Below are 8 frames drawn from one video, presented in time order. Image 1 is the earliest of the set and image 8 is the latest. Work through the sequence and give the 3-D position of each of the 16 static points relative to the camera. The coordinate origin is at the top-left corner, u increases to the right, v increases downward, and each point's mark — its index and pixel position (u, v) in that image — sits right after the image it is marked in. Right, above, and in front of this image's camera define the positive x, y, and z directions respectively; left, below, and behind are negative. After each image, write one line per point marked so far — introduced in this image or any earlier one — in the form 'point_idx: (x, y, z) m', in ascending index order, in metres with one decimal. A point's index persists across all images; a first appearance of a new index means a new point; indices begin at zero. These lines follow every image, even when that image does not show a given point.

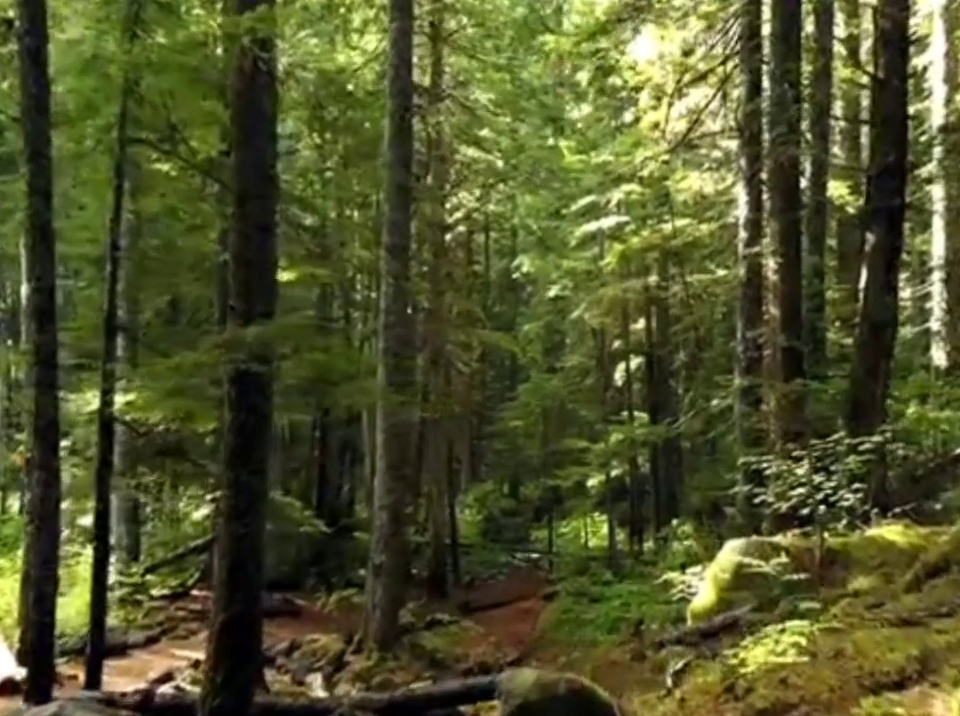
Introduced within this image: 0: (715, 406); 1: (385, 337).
0: (+3.1, -0.6, +17.1) m
1: (-1.4, +0.3, +18.8) m
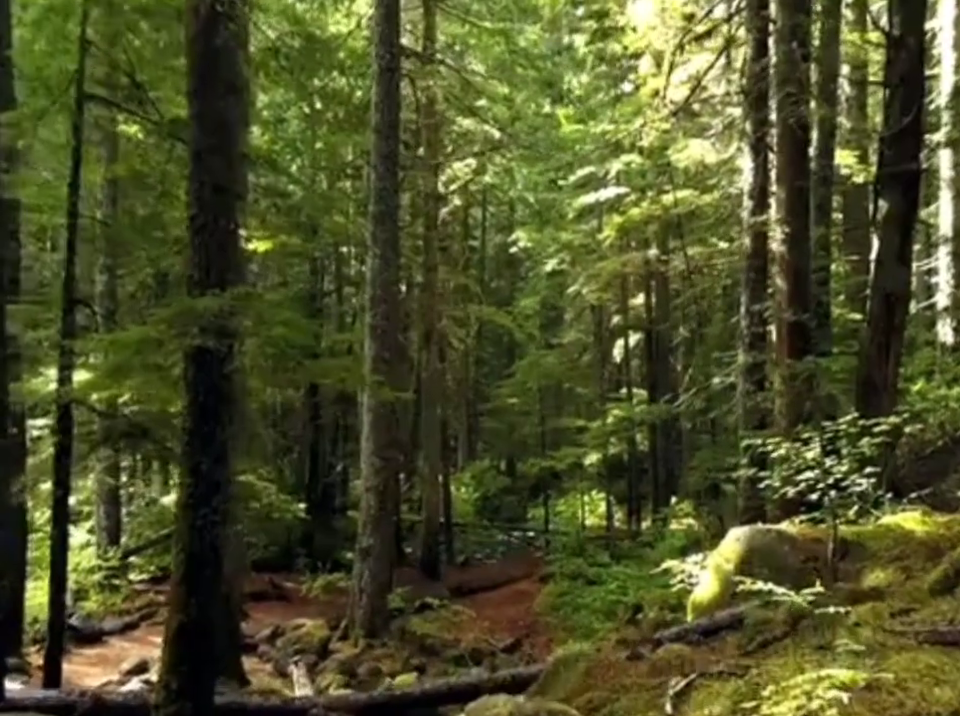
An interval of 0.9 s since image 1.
0: (+3.0, -0.3, +16.3) m
1: (-1.6, +0.6, +18.0) m
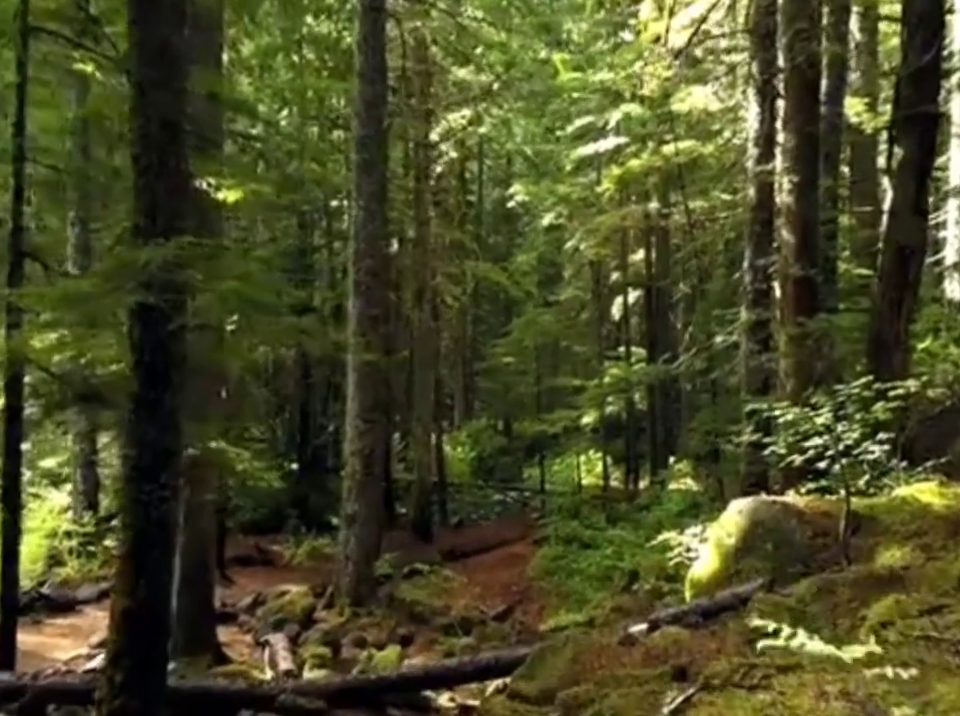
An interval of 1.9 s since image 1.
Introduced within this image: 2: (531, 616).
0: (+2.8, +0.2, +15.5) m
1: (-1.7, +1.2, +17.1) m
2: (+0.7, -3.7, +18.8) m
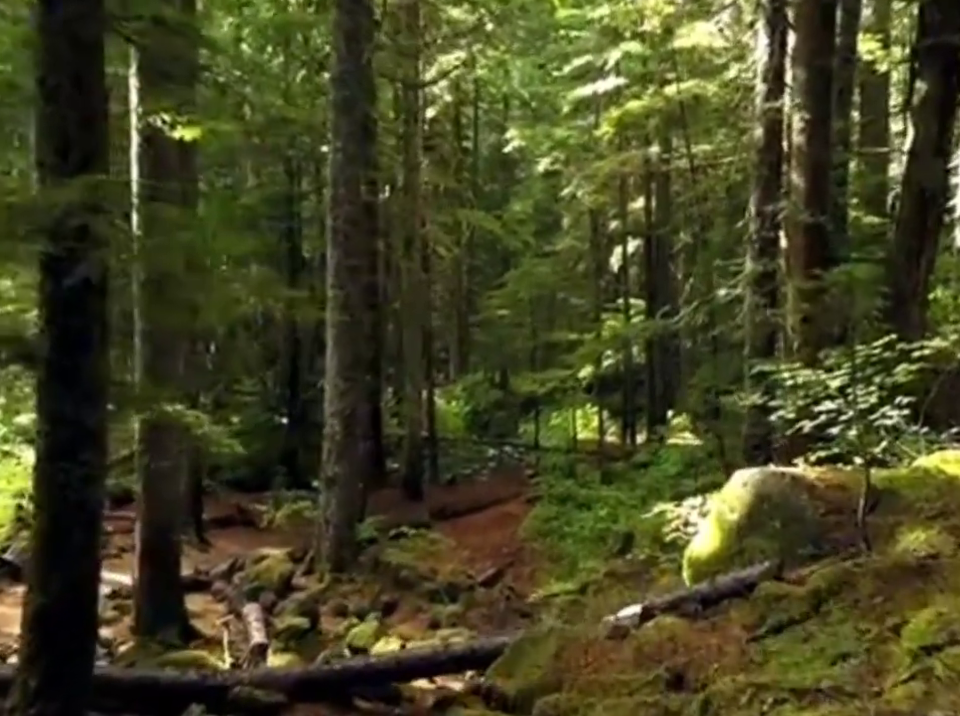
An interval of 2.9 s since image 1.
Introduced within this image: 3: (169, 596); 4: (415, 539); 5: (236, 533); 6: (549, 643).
0: (+2.7, +0.7, +14.4) m
1: (-1.8, +1.8, +16.1) m
2: (+0.6, -3.1, +18.0) m
3: (-3.1, -2.4, +12.9) m
4: (-1.0, -2.8, +19.7) m
5: (-3.7, -2.7, +19.8) m
6: (+0.4, -1.7, +7.8) m
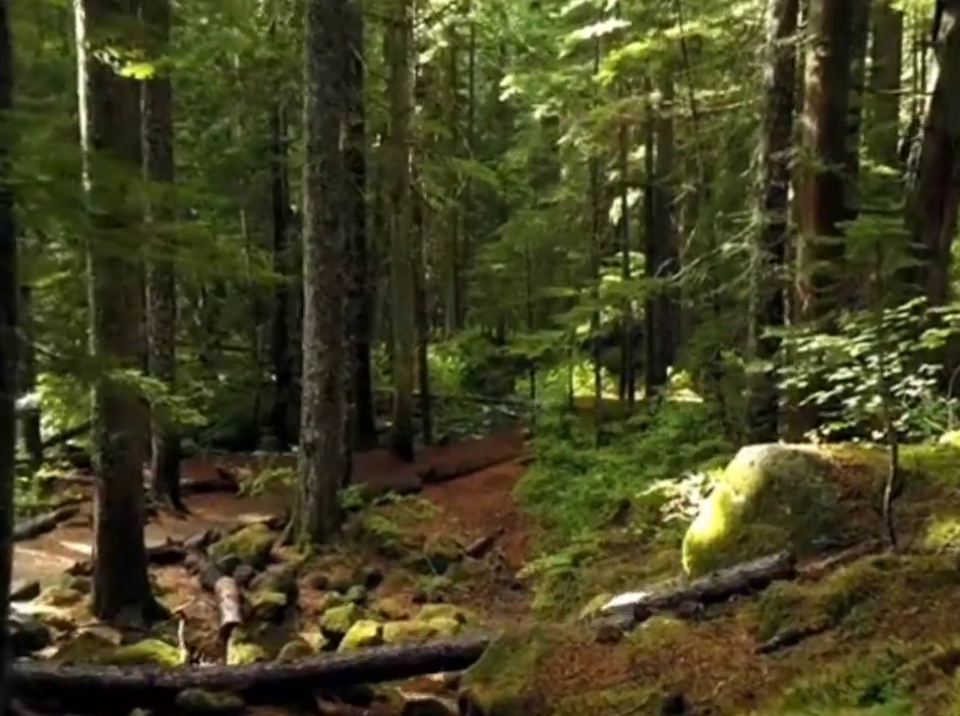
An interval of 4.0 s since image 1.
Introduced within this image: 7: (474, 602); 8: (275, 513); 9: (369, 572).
0: (+2.5, +1.1, +13.5) m
1: (-2.0, +2.3, +15.0) m
2: (+0.4, -2.5, +17.1) m
3: (-3.2, -2.0, +12.0) m
4: (-1.1, -2.1, +18.9) m
5: (-3.9, -2.1, +18.9) m
6: (+0.3, -1.5, +6.9) m
7: (-0.1, -2.7, +14.6) m
8: (-2.8, -2.1, +17.4) m
9: (-1.3, -2.5, +15.2) m
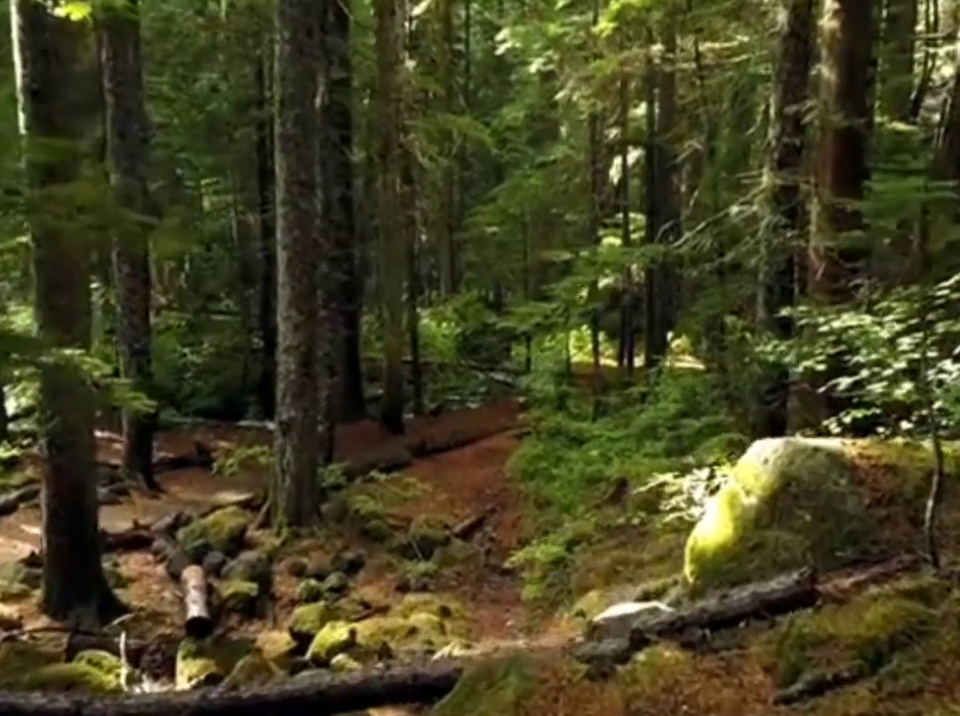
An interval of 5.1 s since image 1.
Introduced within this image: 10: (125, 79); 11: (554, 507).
0: (+2.4, +1.4, +12.4) m
1: (-2.1, +2.6, +13.9) m
2: (+0.3, -2.2, +16.1) m
3: (-3.4, -1.8, +11.0) m
4: (-1.3, -1.7, +17.9) m
5: (-4.0, -1.6, +17.9) m
6: (+0.1, -1.5, +5.9) m
7: (-0.2, -2.4, +13.6) m
8: (-2.9, -1.7, +16.4) m
9: (-1.4, -2.2, +14.2) m
10: (-4.6, +3.6, +16.5) m
11: (+0.9, -1.9, +16.2) m
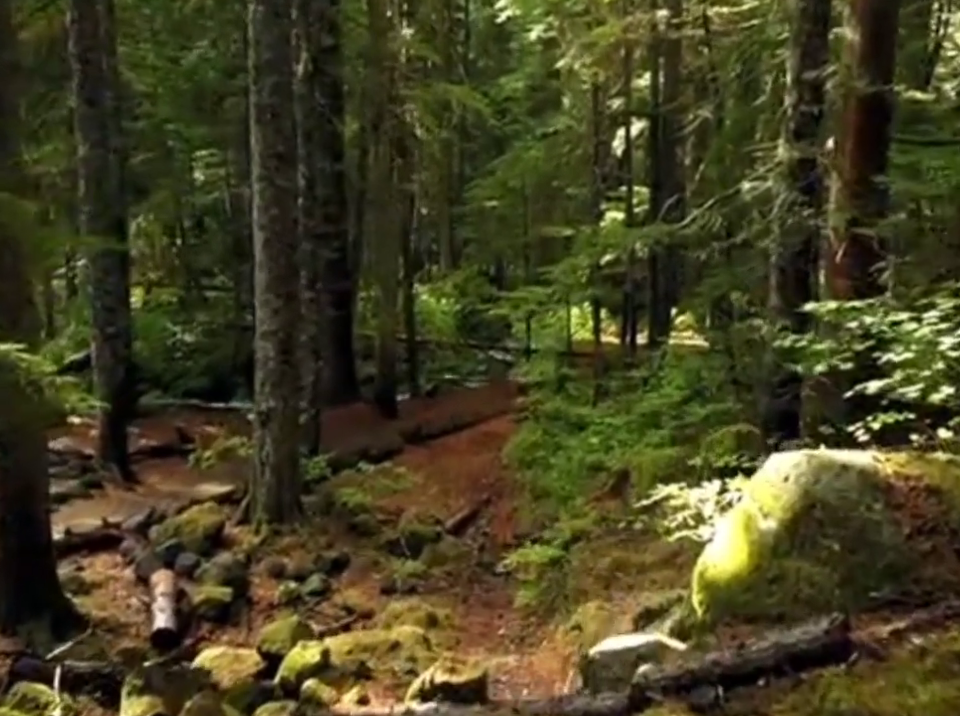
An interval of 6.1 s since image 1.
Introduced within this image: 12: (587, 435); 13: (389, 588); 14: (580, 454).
0: (+2.3, +1.5, +11.4) m
1: (-2.2, +2.7, +12.9) m
2: (+0.2, -2.0, +15.2) m
3: (-3.4, -1.7, +10.1) m
4: (-1.3, -1.5, +17.0) m
5: (-4.1, -1.4, +17.0) m
6: (0.0, -1.5, +5.0) m
7: (-0.3, -2.3, +12.7) m
8: (-3.0, -1.5, +15.5) m
9: (-1.5, -2.1, +13.3) m
10: (-4.6, +3.8, +15.5) m
11: (+0.9, -1.7, +15.3) m
12: (+1.4, -1.1, +17.2) m
13: (-0.9, -2.3, +12.7) m
14: (+1.3, -1.2, +16.3) m
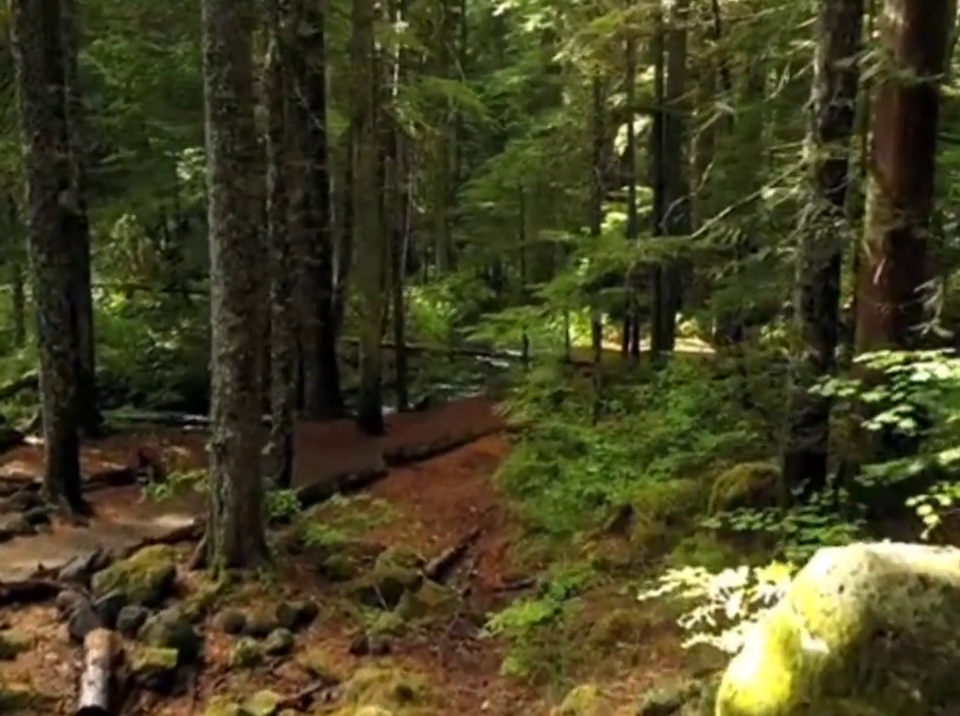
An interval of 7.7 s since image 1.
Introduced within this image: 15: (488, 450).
0: (+2.2, +1.2, +9.9) m
1: (-2.3, +2.5, +11.4) m
2: (+0.1, -2.2, +13.7) m
3: (-3.6, -2.0, +8.6) m
4: (-1.5, -1.7, +15.5) m
5: (-4.2, -1.6, +15.5) m
6: (-0.1, -1.8, +3.5) m
7: (-0.4, -2.6, +11.2) m
8: (-3.1, -1.7, +14.0) m
9: (-1.7, -2.3, +11.8) m
10: (-4.8, +3.5, +14.0) m
11: (+0.7, -1.9, +13.8) m
12: (+1.3, -1.3, +15.7) m
13: (-1.0, -2.5, +11.2) m
14: (+1.1, -1.5, +14.8) m
15: (+0.1, -1.4, +19.1) m
